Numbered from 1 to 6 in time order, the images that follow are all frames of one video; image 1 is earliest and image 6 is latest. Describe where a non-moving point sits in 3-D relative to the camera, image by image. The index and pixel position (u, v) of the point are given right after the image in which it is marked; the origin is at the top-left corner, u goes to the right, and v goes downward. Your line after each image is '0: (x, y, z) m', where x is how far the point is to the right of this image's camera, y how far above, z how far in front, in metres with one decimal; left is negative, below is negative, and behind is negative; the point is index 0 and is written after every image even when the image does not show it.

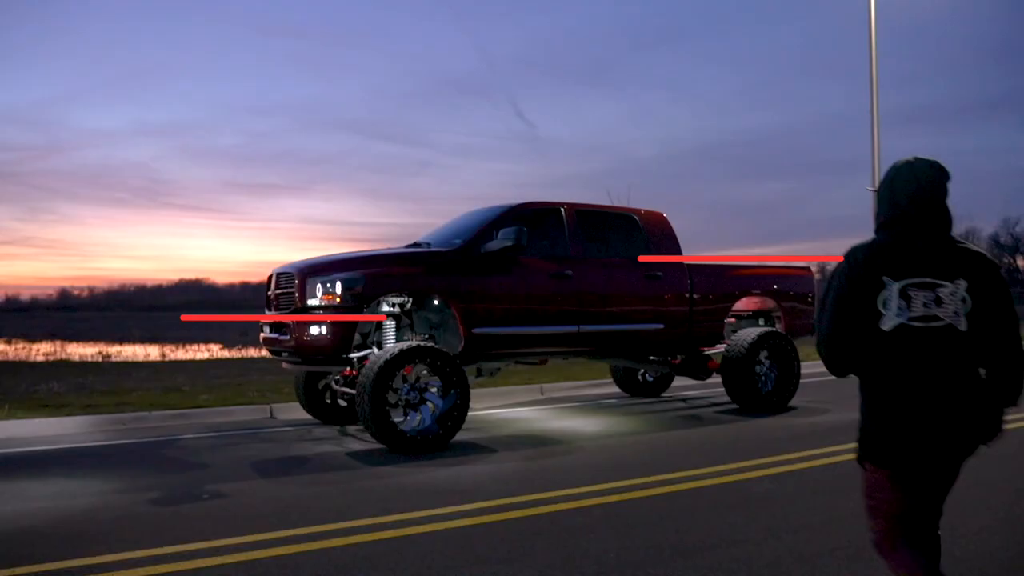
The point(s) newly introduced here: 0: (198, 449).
0: (-3.0, -1.5, +8.7) m
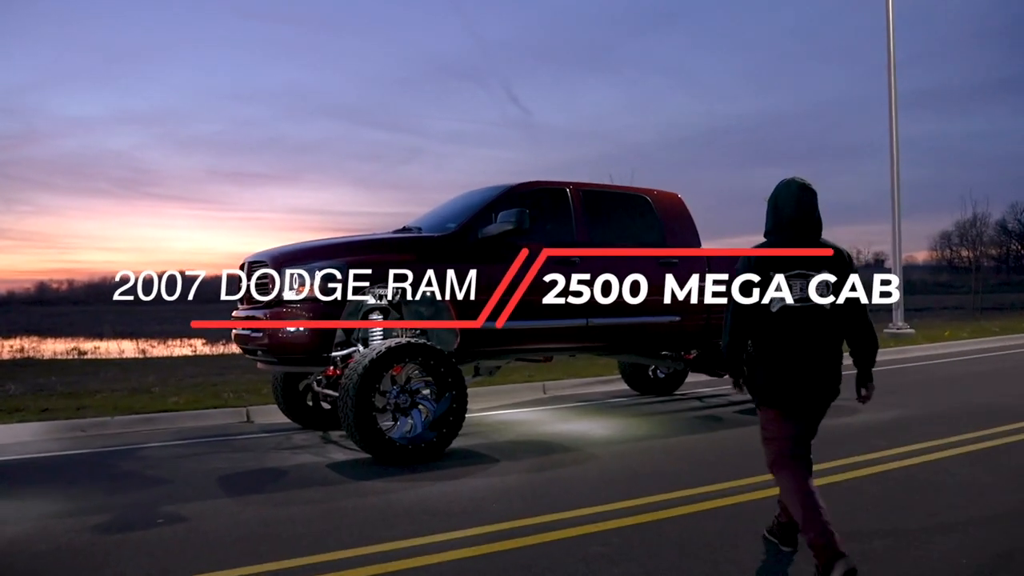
0: (-3.0, -1.5, +7.7) m
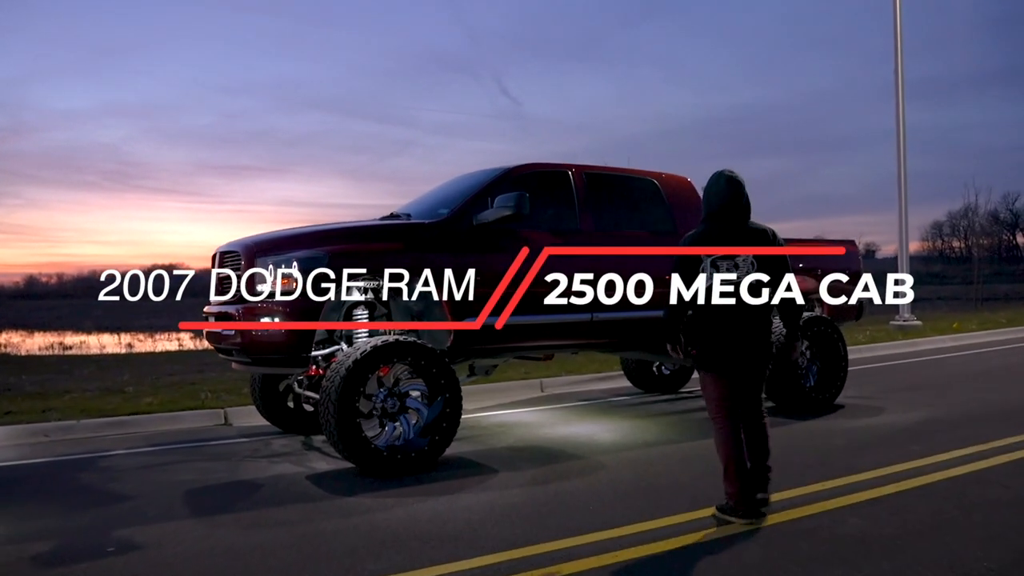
0: (-3.0, -1.4, +7.0) m
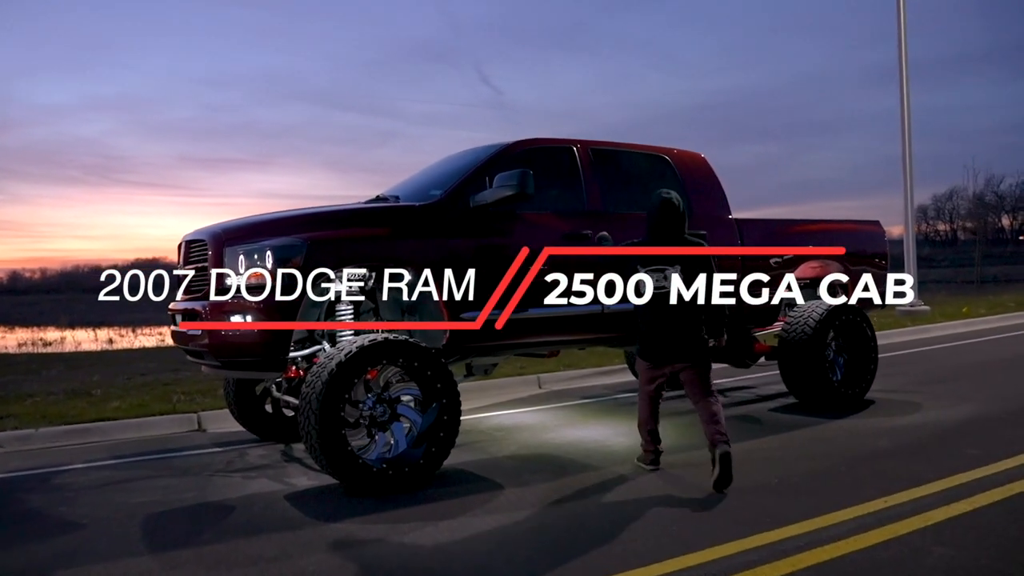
0: (-2.9, -1.4, +6.2) m
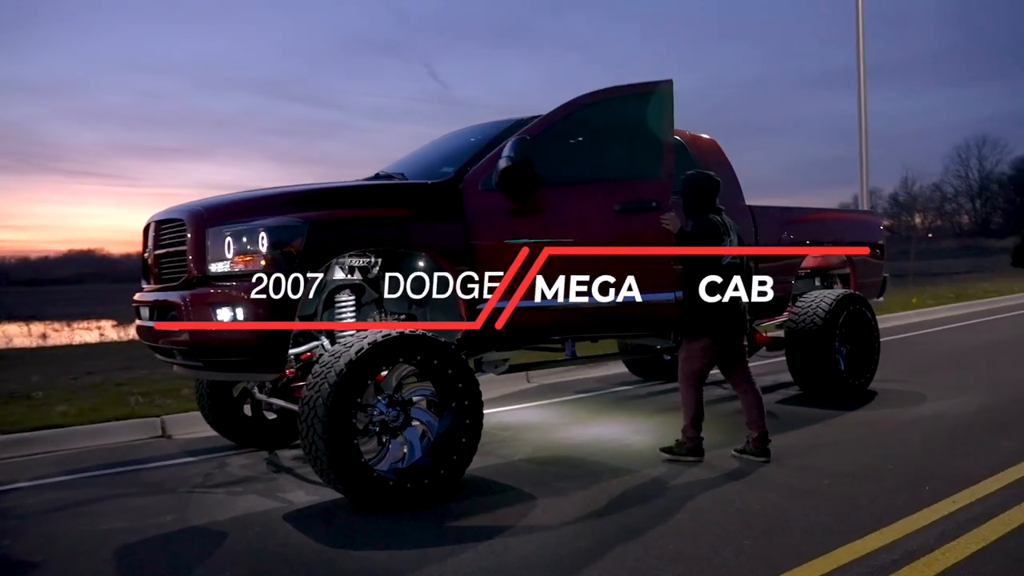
0: (-2.8, -1.3, +5.3) m
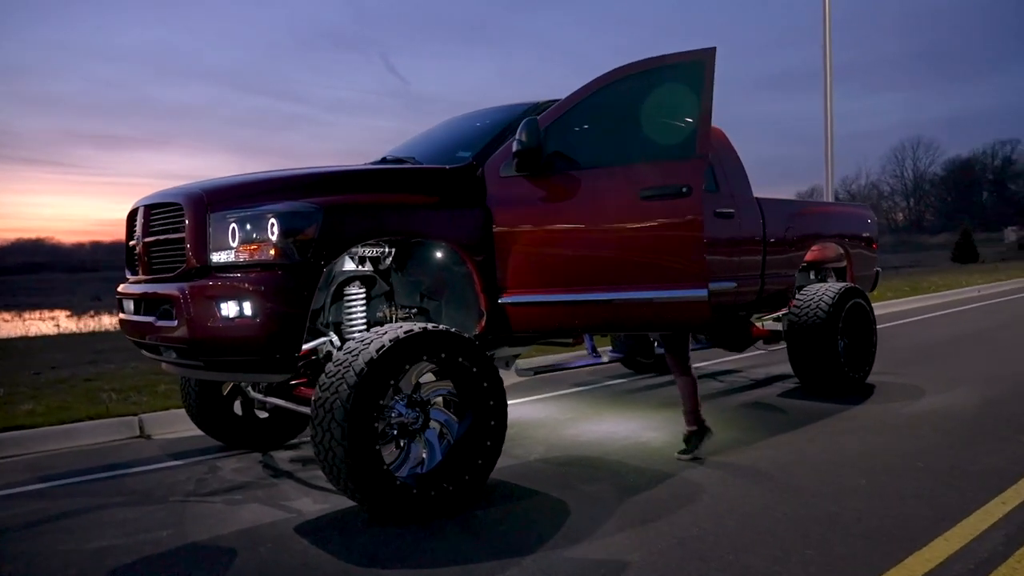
0: (-2.7, -1.3, +4.8) m
